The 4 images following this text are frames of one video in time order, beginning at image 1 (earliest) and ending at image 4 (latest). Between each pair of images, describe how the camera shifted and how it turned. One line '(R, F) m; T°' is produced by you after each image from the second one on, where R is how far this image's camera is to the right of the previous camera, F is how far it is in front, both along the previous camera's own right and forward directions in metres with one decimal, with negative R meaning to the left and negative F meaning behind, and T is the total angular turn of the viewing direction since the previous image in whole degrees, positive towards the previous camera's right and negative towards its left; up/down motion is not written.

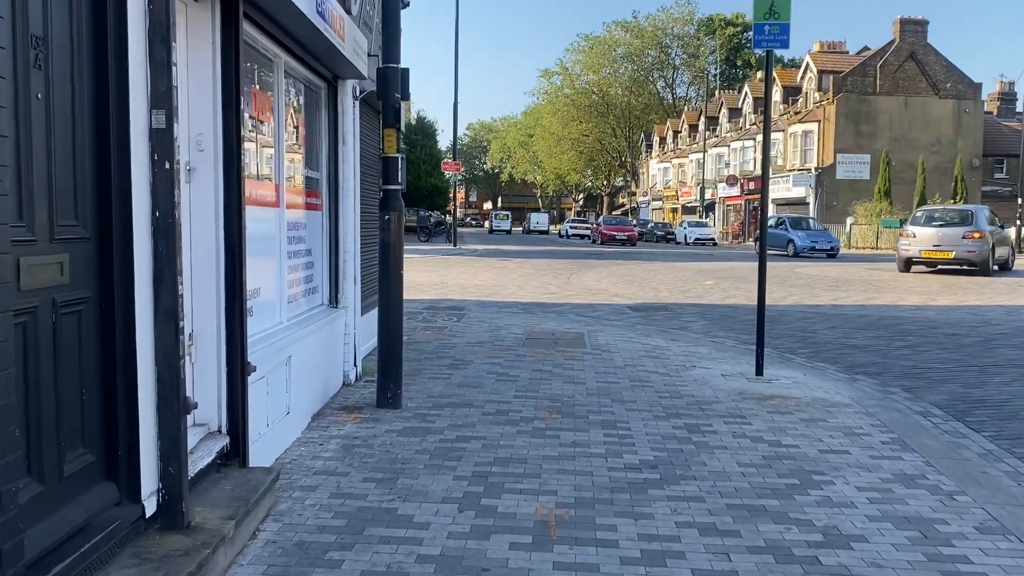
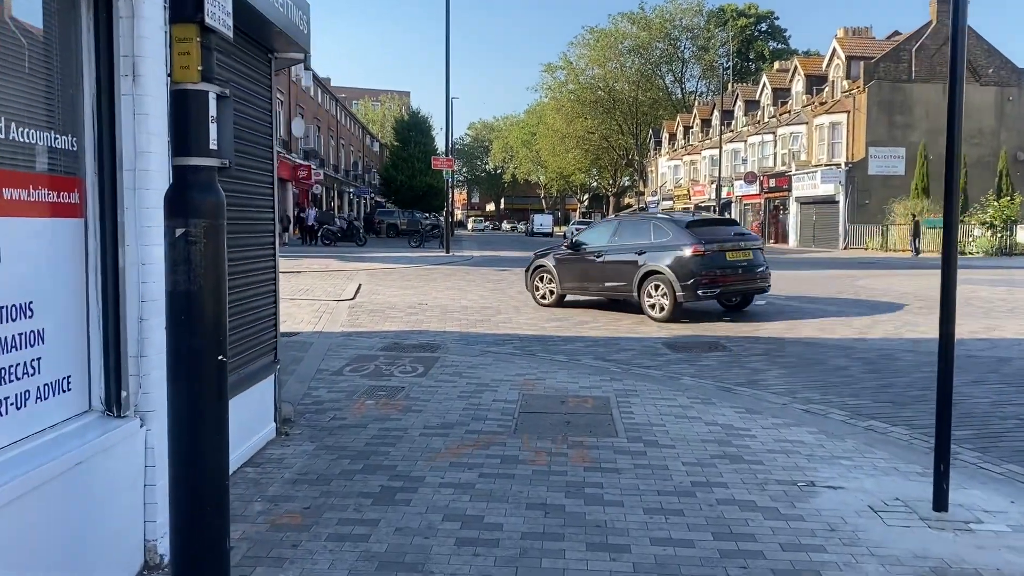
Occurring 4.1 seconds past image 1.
(+0.1, +3.7) m; 0°
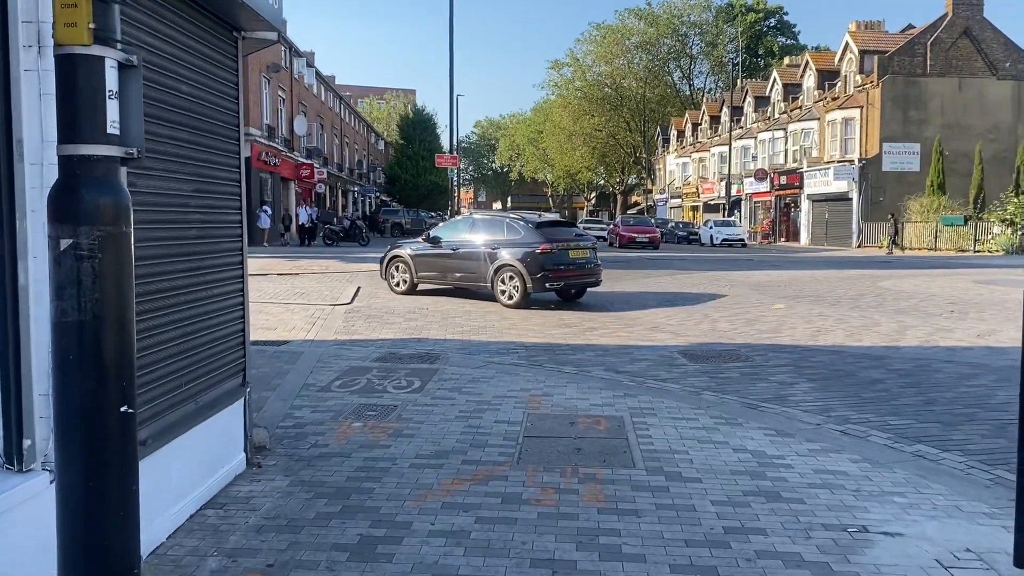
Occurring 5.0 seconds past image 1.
(0.0, +0.7) m; 0°
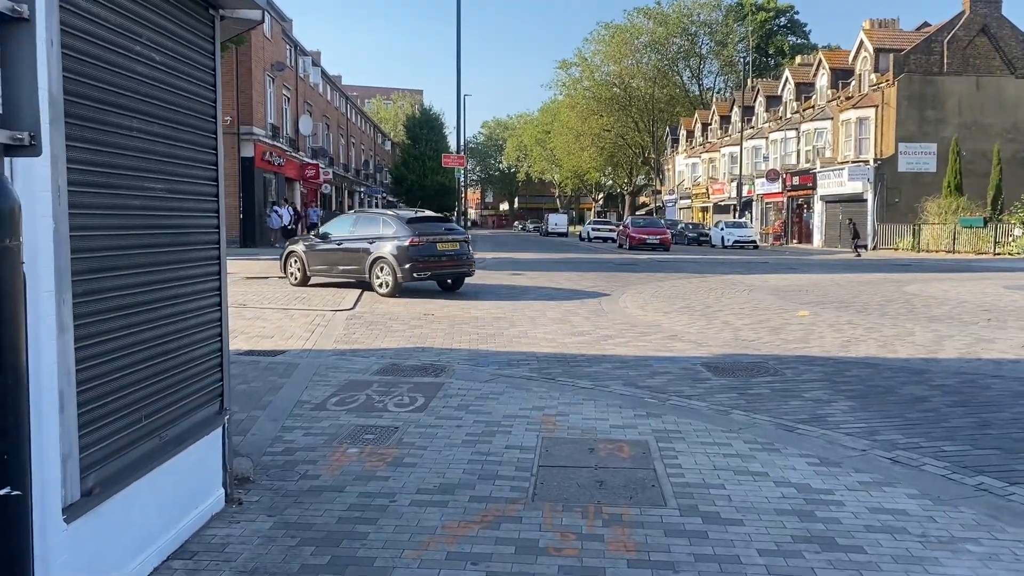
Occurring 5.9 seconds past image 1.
(0.0, +0.6) m; 0°
